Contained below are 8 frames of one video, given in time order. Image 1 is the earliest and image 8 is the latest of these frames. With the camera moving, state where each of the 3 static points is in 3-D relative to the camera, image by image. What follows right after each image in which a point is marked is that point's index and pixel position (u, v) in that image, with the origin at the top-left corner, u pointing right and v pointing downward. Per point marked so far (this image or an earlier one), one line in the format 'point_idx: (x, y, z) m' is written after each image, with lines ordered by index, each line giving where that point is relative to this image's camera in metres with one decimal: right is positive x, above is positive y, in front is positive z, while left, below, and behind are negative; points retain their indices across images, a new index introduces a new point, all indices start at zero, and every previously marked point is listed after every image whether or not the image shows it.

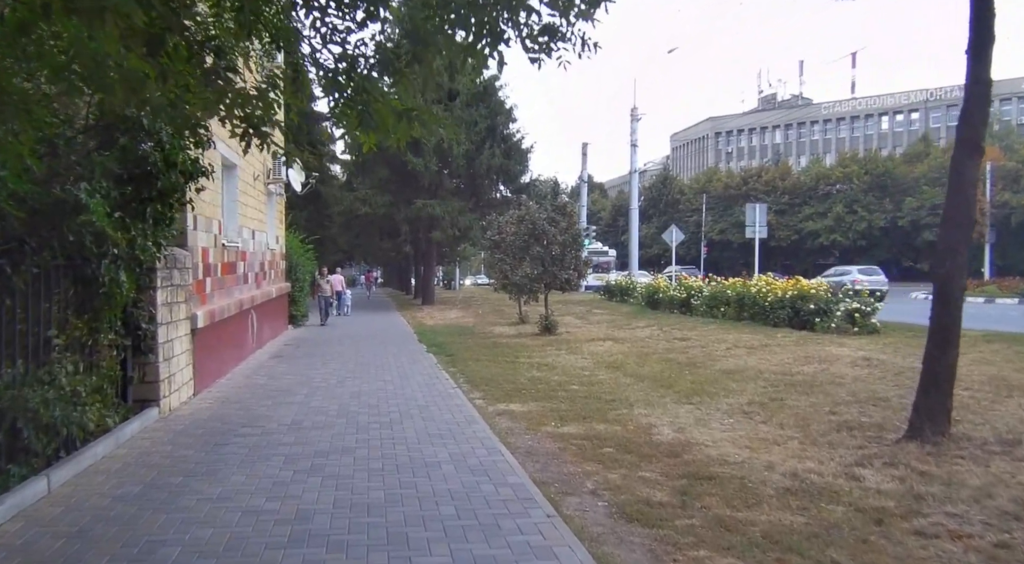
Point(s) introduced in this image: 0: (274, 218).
0: (-5.7, +1.5, +17.5) m
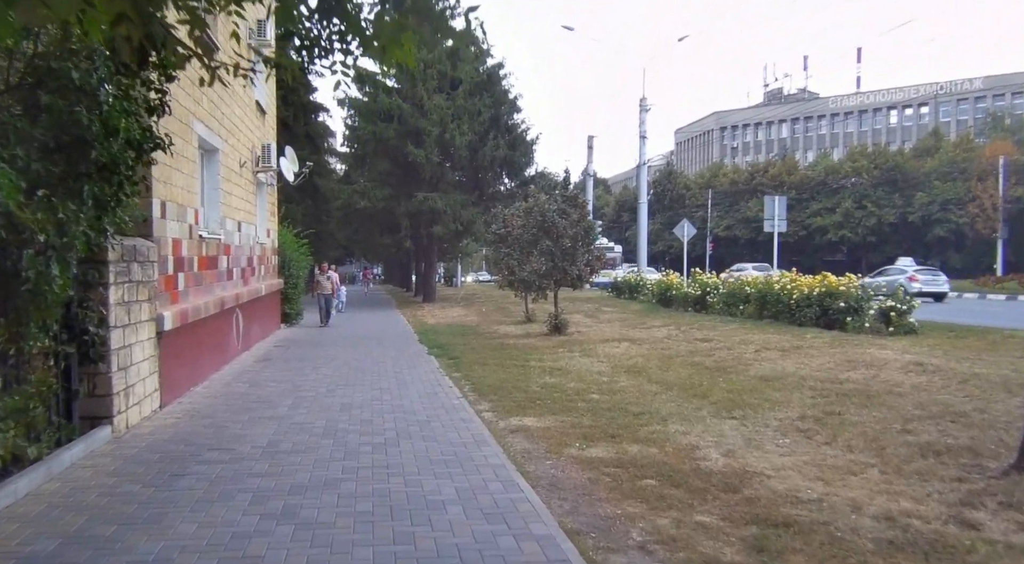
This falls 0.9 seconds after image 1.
0: (-5.5, +1.6, +16.3) m
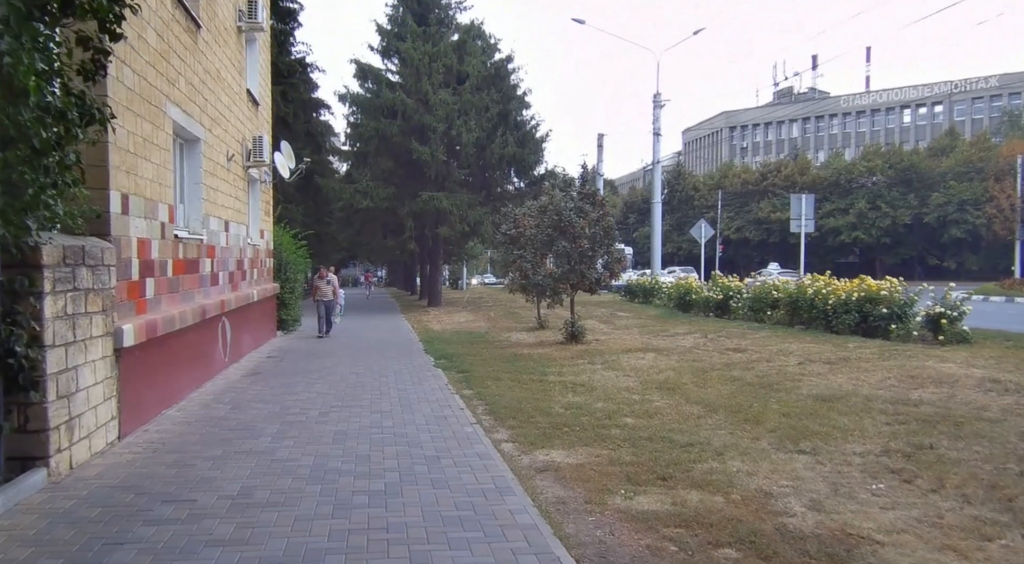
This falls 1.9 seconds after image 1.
0: (-5.2, +1.5, +15.1) m
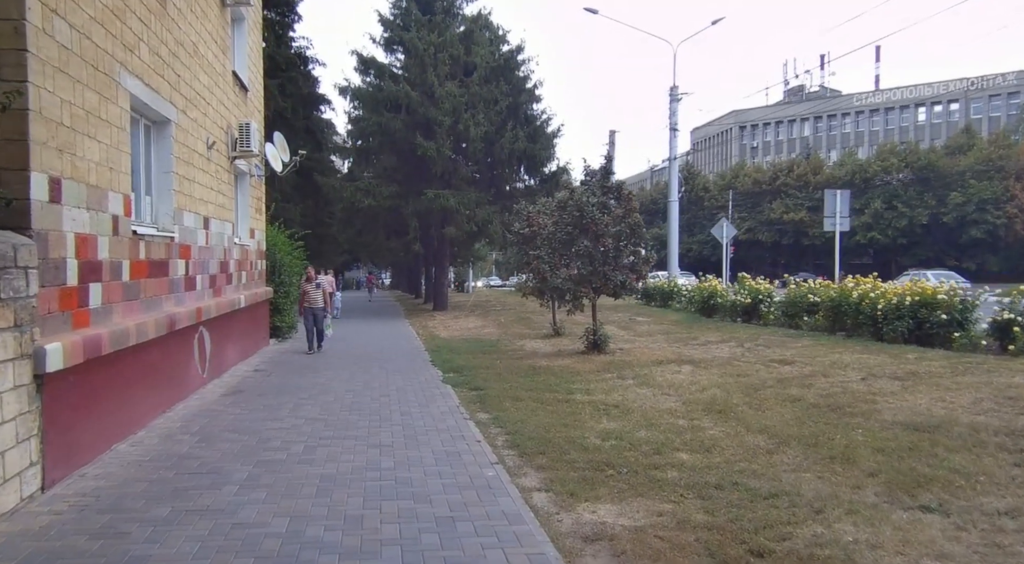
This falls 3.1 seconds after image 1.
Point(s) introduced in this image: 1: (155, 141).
0: (-5.0, +1.4, +13.7) m
1: (-4.2, +1.6, +8.6) m
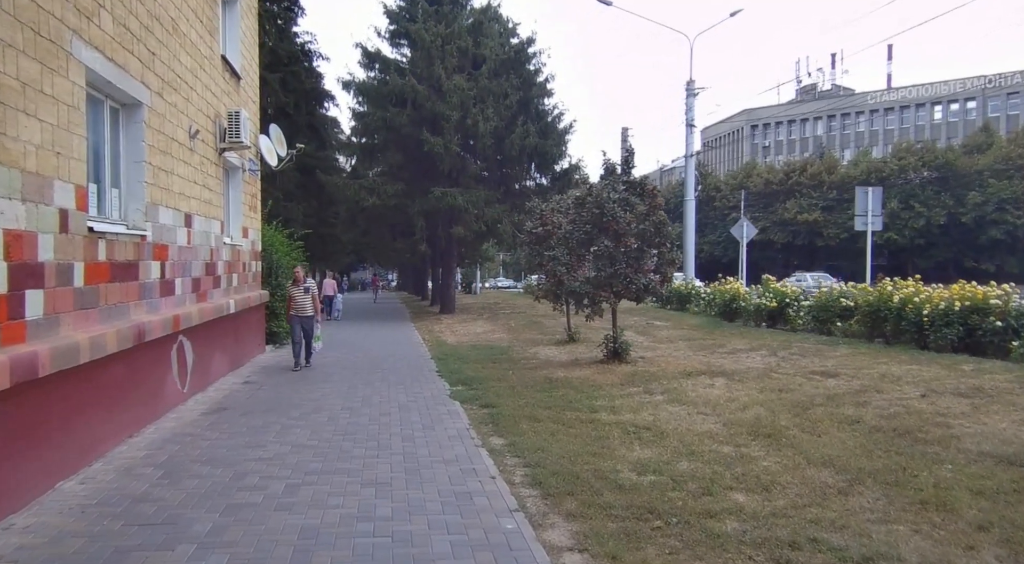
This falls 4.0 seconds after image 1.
0: (-4.7, +1.4, +12.7) m
1: (-4.0, +1.6, +7.5) m
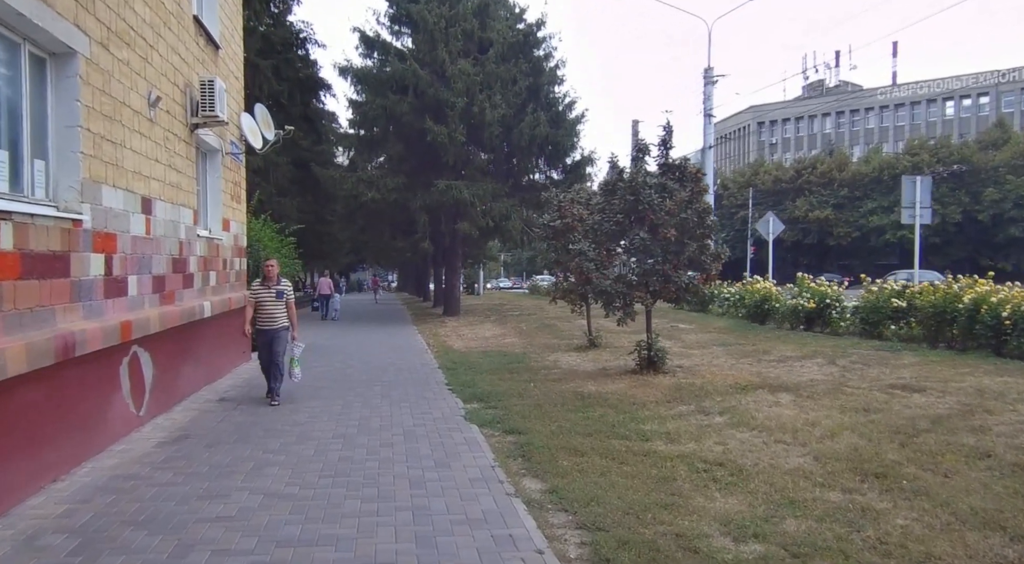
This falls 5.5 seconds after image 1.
0: (-4.4, +1.4, +11.0) m
1: (-3.7, +1.6, +5.9) m
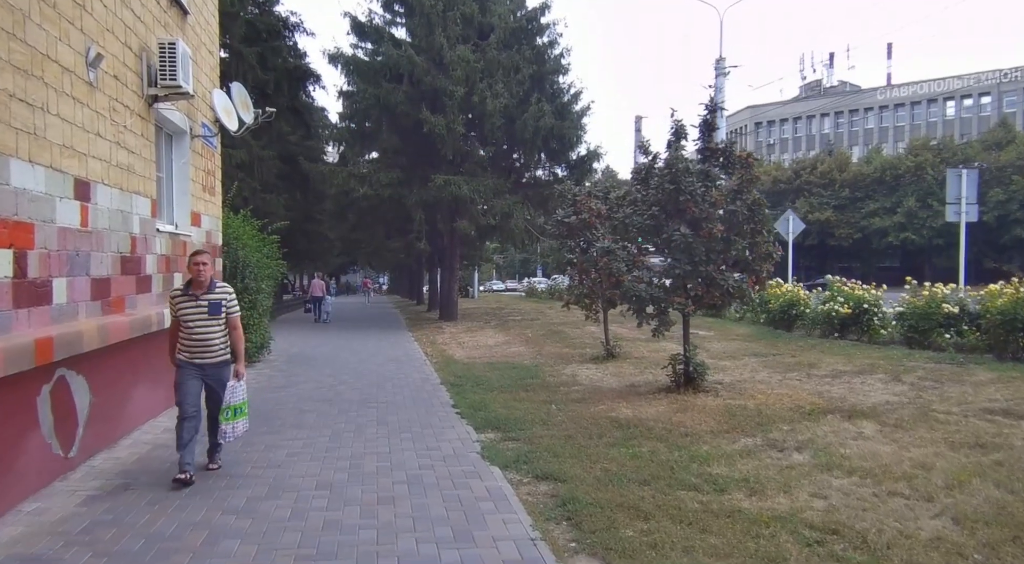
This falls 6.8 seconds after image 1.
0: (-4.2, +1.3, +9.4) m
1: (-3.4, +1.6, +4.3) m
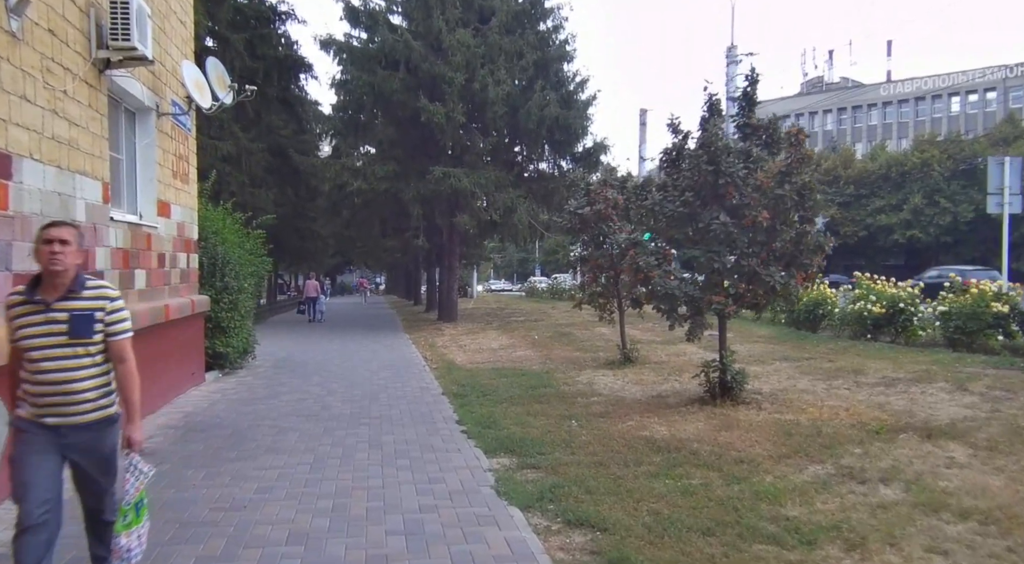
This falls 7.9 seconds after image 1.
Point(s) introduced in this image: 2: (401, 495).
0: (-4.1, +1.4, +8.2) m
1: (-3.3, +1.6, +3.1) m
2: (-0.8, -1.4, +5.1) m
